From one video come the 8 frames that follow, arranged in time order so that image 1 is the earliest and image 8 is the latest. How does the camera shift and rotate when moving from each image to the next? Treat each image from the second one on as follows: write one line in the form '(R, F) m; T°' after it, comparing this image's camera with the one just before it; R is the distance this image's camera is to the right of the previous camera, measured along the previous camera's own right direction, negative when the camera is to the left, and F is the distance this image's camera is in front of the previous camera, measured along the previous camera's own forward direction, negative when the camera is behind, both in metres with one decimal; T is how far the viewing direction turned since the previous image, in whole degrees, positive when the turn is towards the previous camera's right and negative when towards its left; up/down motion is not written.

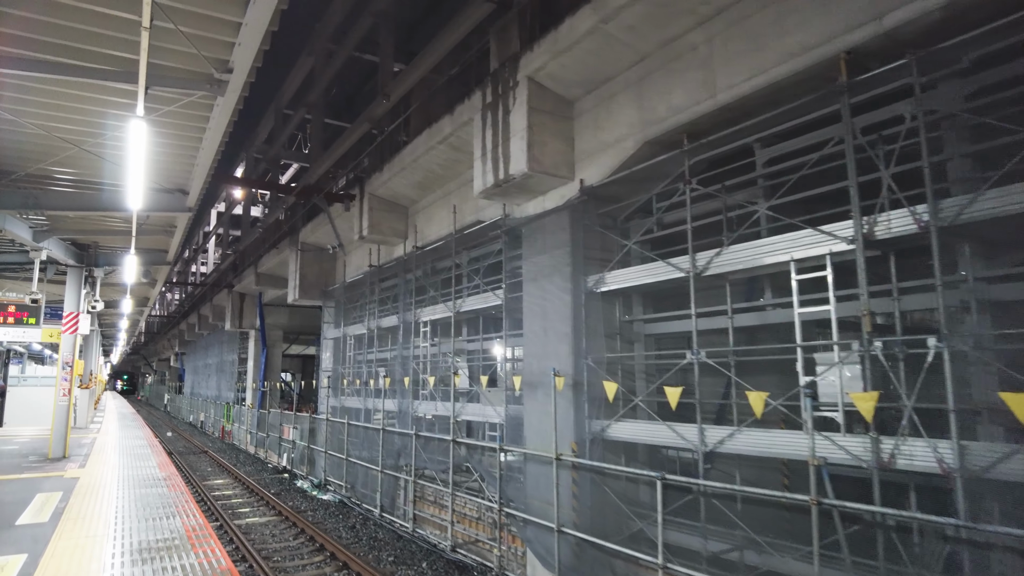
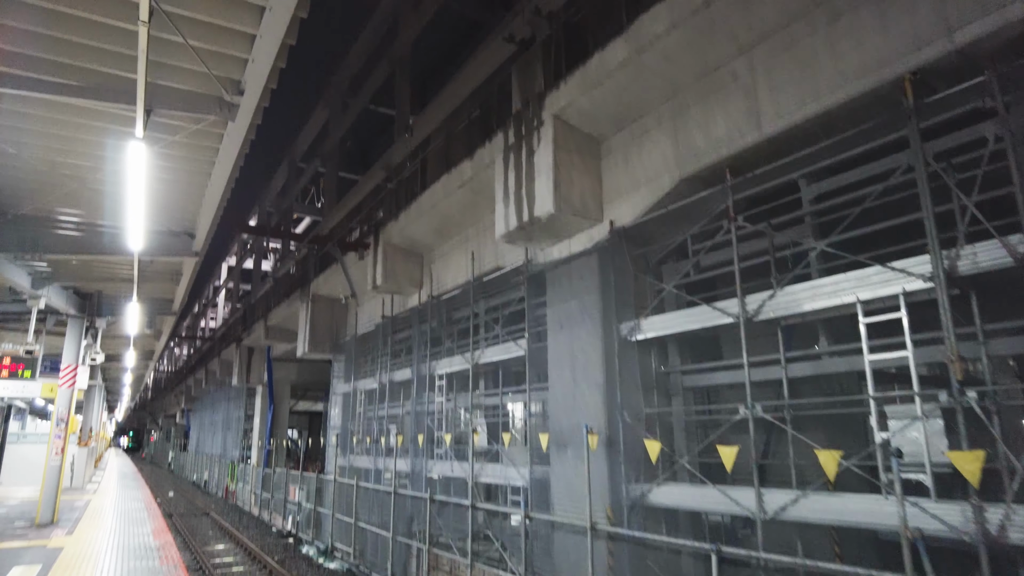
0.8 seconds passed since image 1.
(-0.2, +0.7) m; -1°
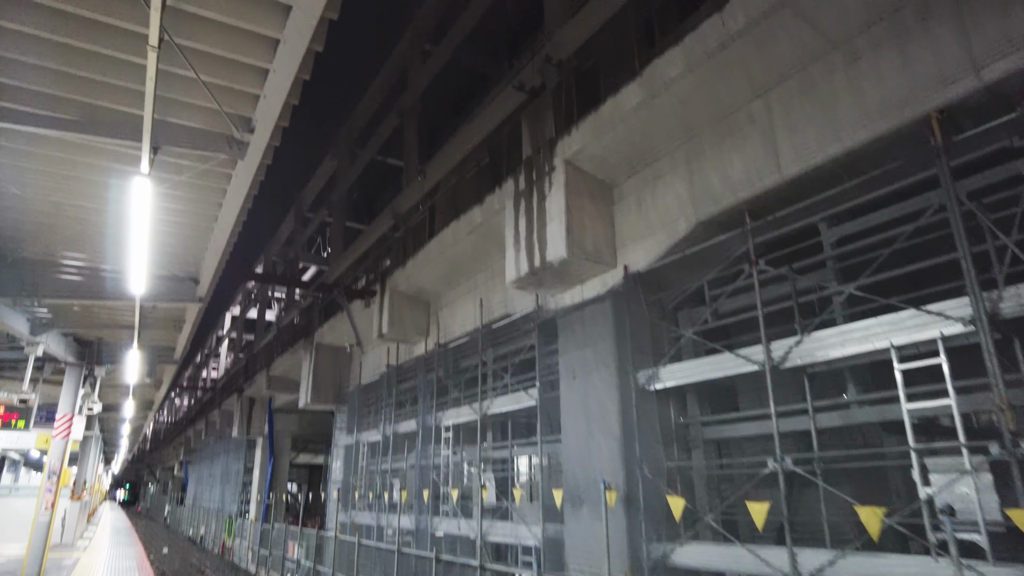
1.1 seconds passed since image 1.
(-0.1, +0.3) m; 0°
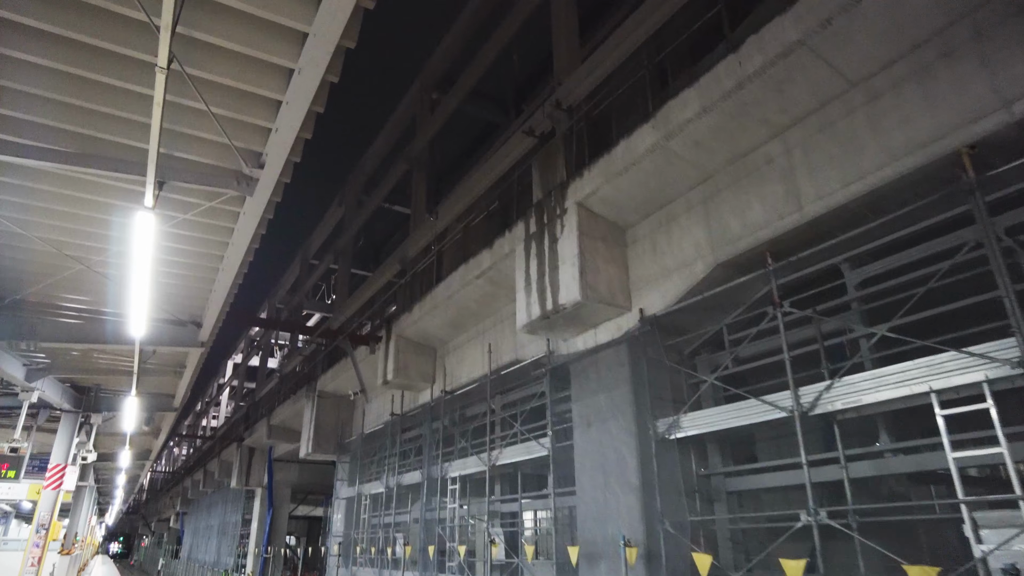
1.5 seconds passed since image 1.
(-0.1, +0.3) m; 0°
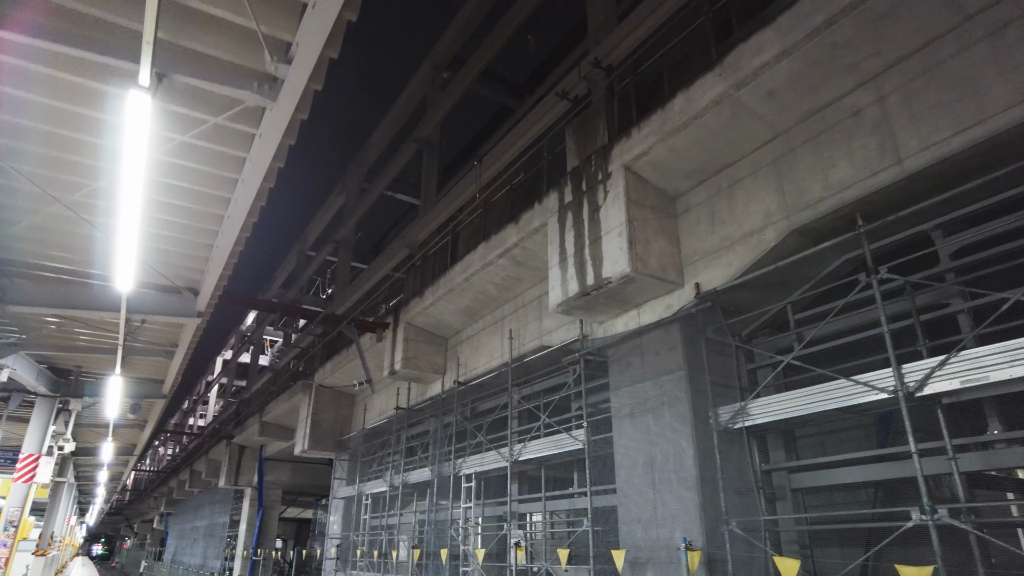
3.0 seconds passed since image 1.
(-0.6, +1.0) m; +1°
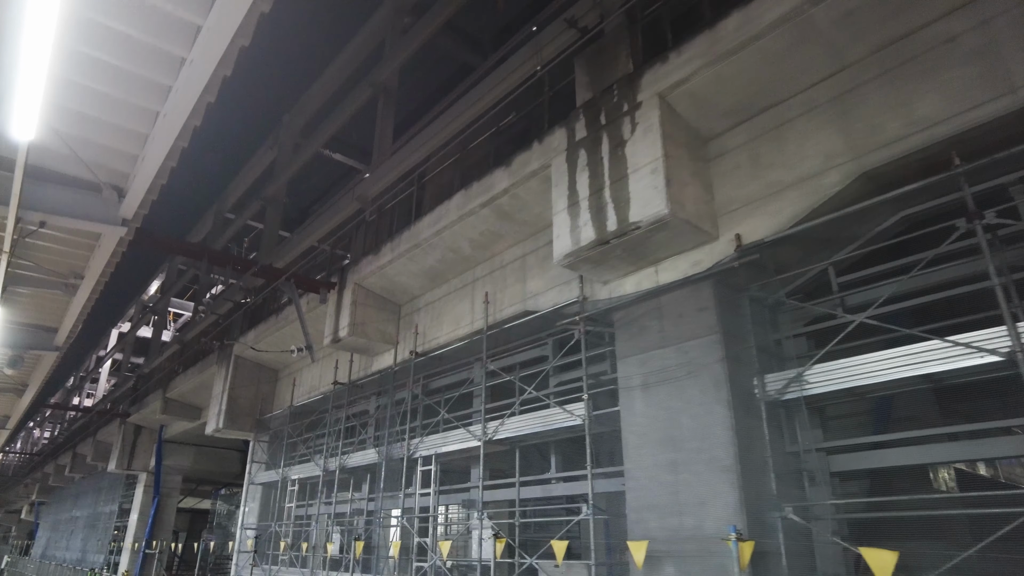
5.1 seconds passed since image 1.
(-0.9, +1.4) m; +8°
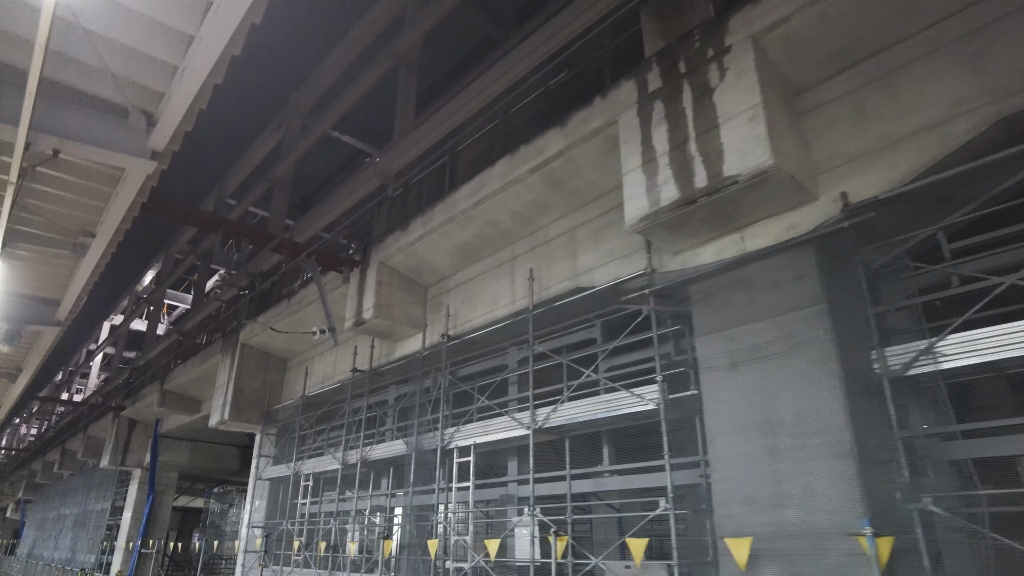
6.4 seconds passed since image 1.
(-0.8, +0.8) m; +1°
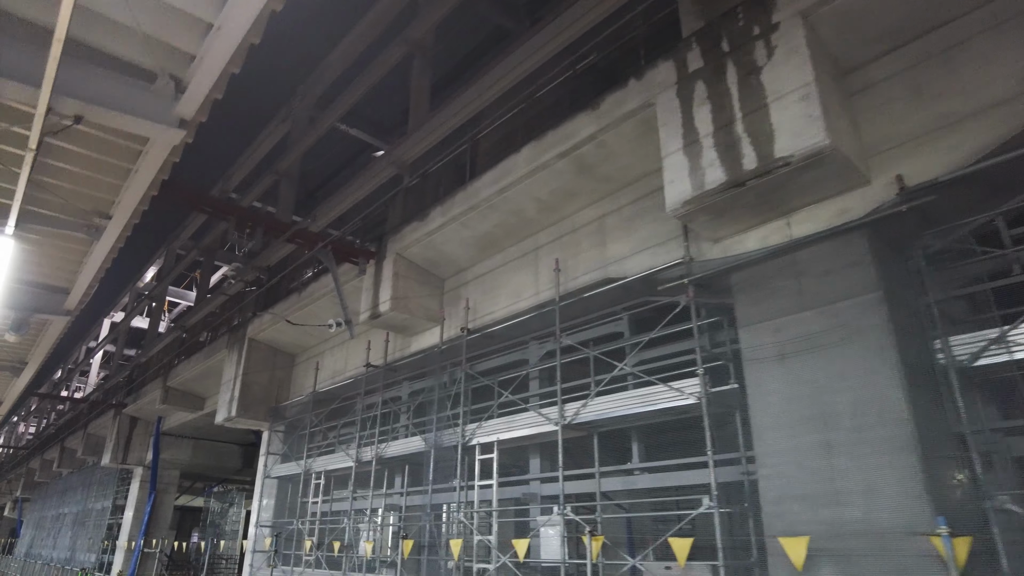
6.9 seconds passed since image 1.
(-0.4, +0.3) m; 0°
